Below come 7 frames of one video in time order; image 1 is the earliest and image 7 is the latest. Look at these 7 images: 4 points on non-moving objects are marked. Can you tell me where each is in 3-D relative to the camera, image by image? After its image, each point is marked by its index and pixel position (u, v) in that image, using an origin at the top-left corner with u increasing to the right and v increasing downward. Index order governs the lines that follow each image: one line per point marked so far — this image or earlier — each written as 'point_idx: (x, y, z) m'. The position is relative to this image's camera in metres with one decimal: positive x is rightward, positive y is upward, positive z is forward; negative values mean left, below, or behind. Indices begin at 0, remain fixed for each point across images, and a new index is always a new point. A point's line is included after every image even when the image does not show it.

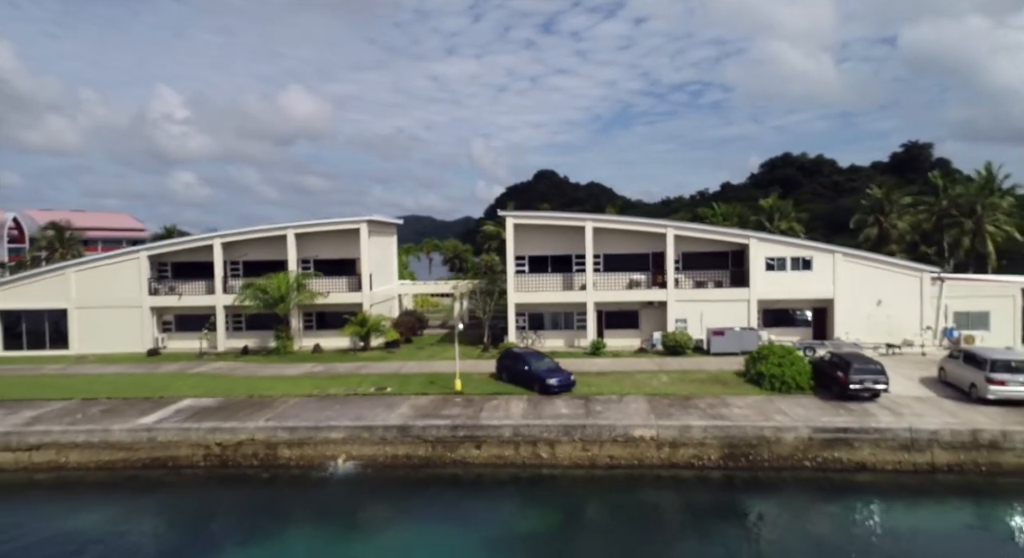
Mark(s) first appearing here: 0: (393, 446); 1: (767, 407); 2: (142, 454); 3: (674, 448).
0: (-3.9, -5.5, +18.6) m
1: (+8.8, -4.5, +19.2) m
2: (-12.3, -5.8, +18.7) m
3: (+5.2, -5.4, +17.8) m
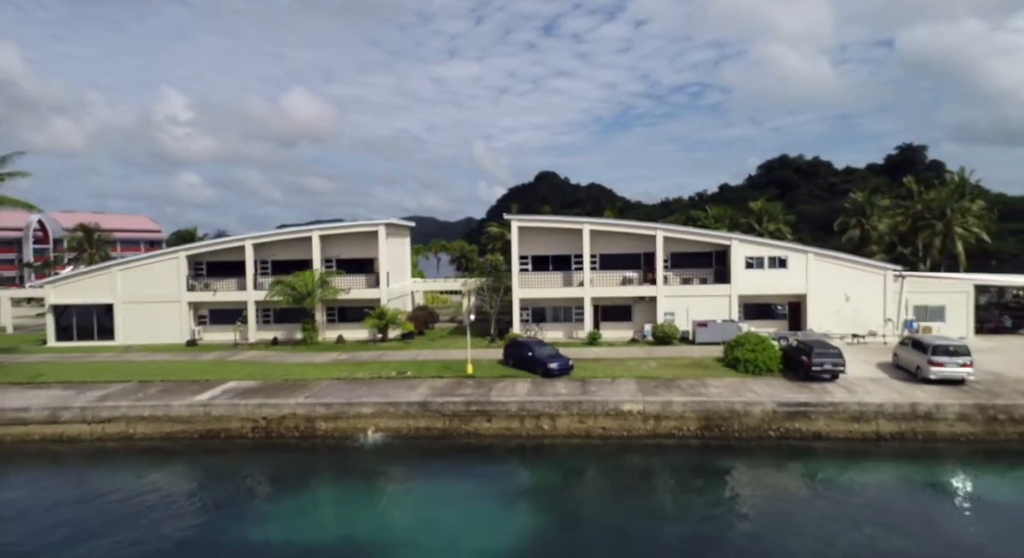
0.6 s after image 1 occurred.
0: (-3.7, -5.4, +21.5) m
1: (+9.0, -4.3, +22.1) m
2: (-12.1, -5.6, +21.6) m
3: (+5.5, -5.2, +20.7) m
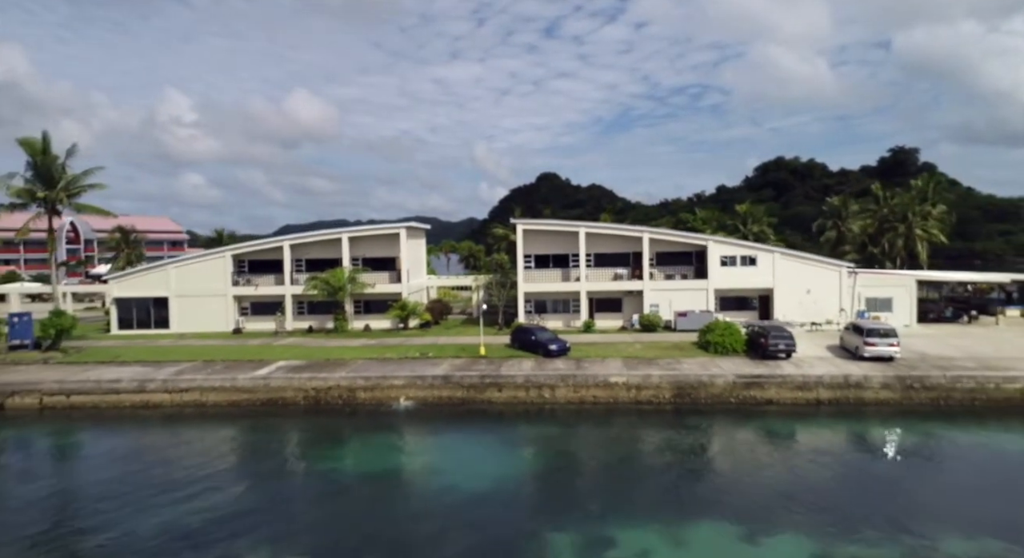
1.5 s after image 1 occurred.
0: (-3.3, -5.1, +26.0) m
1: (+9.3, -4.1, +26.5) m
2: (-11.8, -5.4, +26.1) m
3: (+5.8, -5.0, +25.2) m
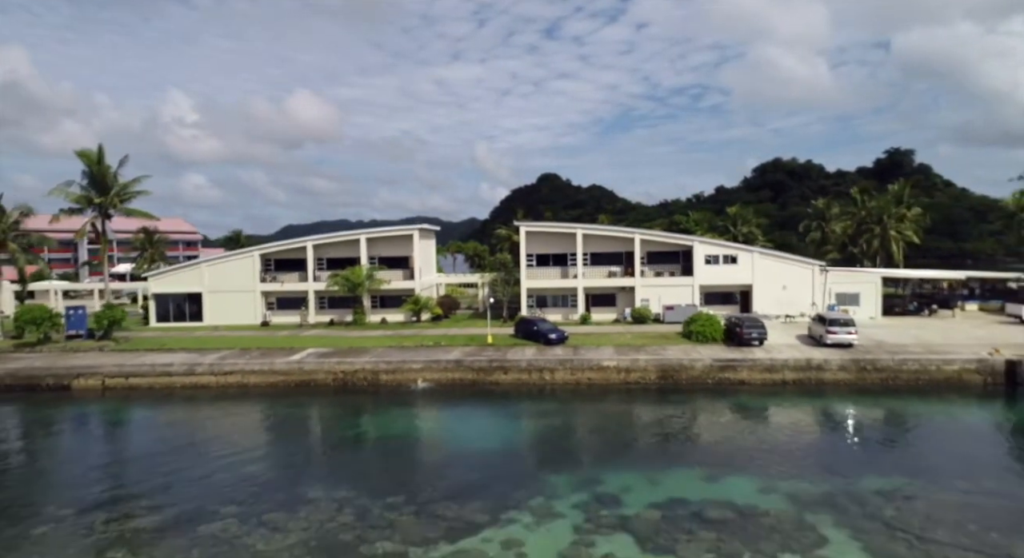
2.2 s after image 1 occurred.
0: (-3.1, -4.9, +29.5) m
1: (+9.6, -3.9, +30.0) m
2: (-11.5, -5.2, +29.6) m
3: (+6.0, -4.8, +28.7) m
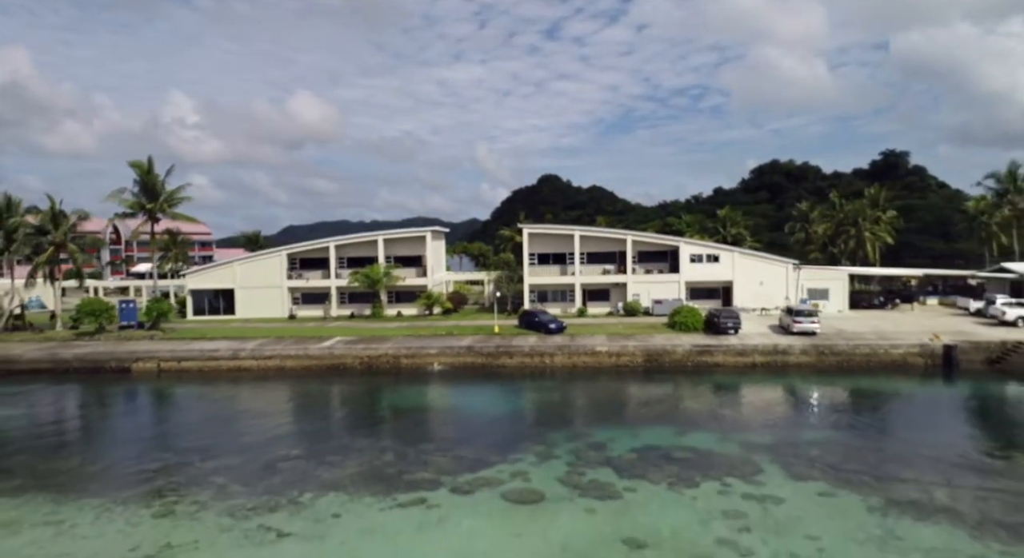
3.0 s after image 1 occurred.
0: (-2.8, -4.7, +33.5) m
1: (+9.8, -3.6, +34.0) m
2: (-11.3, -5.0, +33.6) m
3: (+6.3, -4.5, +32.7) m
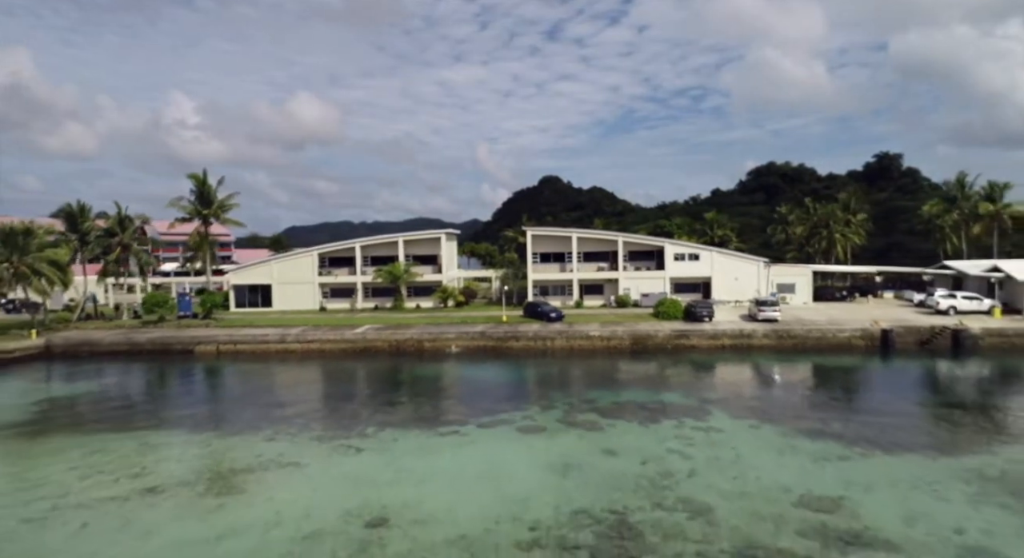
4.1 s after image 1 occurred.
0: (-2.4, -4.4, +39.2) m
1: (+10.3, -3.3, +39.7) m
2: (-10.8, -4.6, +39.3) m
3: (+6.7, -4.2, +38.4) m
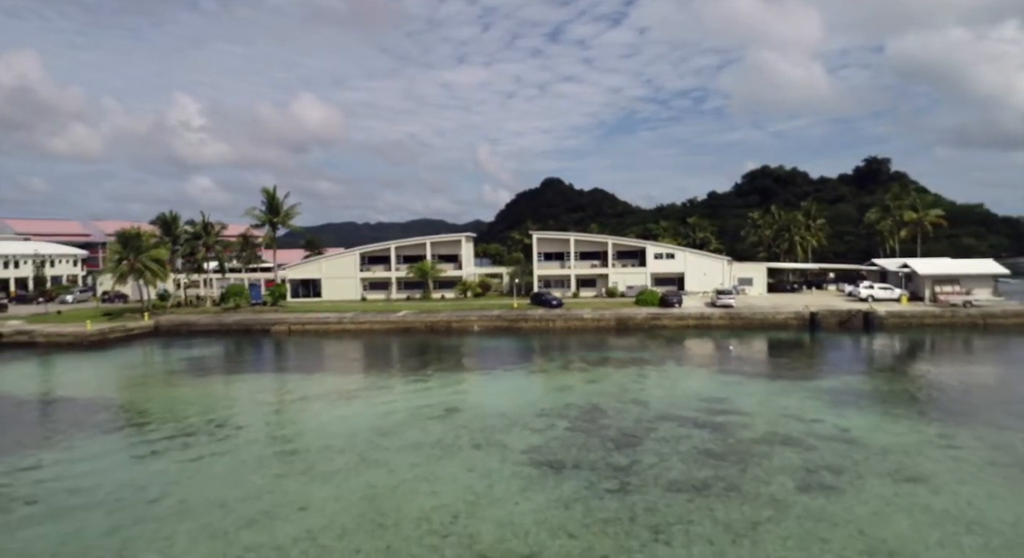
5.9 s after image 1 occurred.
0: (-1.5, -3.8, +49.3) m
1: (+11.2, -2.8, +49.7) m
2: (-10.0, -4.1, +49.4) m
3: (+7.6, -3.7, +48.4) m
